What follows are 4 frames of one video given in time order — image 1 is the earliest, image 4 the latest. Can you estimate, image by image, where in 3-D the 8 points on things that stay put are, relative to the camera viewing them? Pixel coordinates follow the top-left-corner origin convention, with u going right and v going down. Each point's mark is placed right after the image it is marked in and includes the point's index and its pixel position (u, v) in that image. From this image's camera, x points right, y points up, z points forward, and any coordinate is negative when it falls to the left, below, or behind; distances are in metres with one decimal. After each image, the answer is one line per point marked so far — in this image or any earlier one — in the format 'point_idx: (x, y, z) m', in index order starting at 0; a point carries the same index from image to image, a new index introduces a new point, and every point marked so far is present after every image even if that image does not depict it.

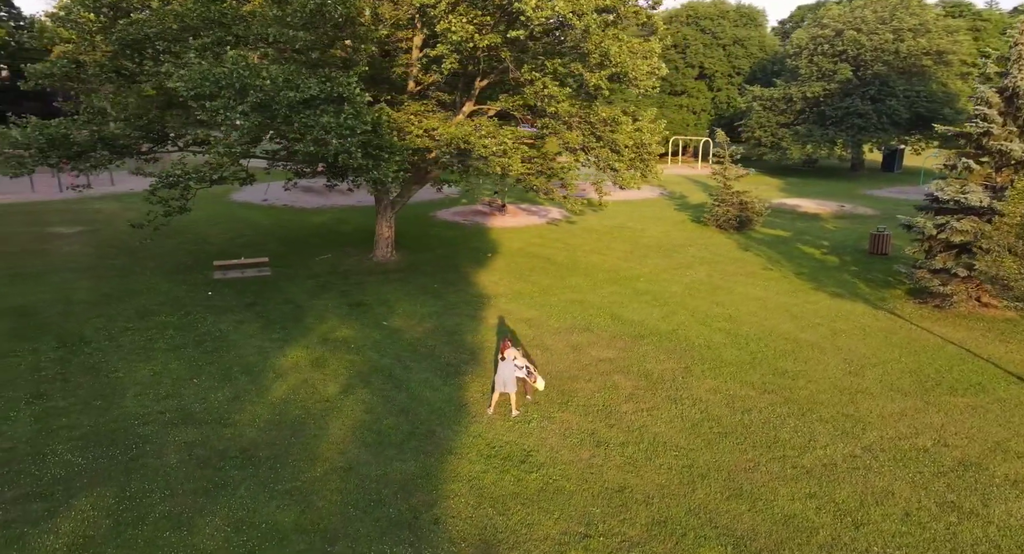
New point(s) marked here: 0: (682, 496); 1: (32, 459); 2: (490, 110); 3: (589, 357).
0: (+1.8, -2.3, +6.5) m
1: (-5.6, -2.1, +7.2) m
2: (-0.6, +4.6, +16.9) m
3: (+1.4, -1.4, +11.0) m
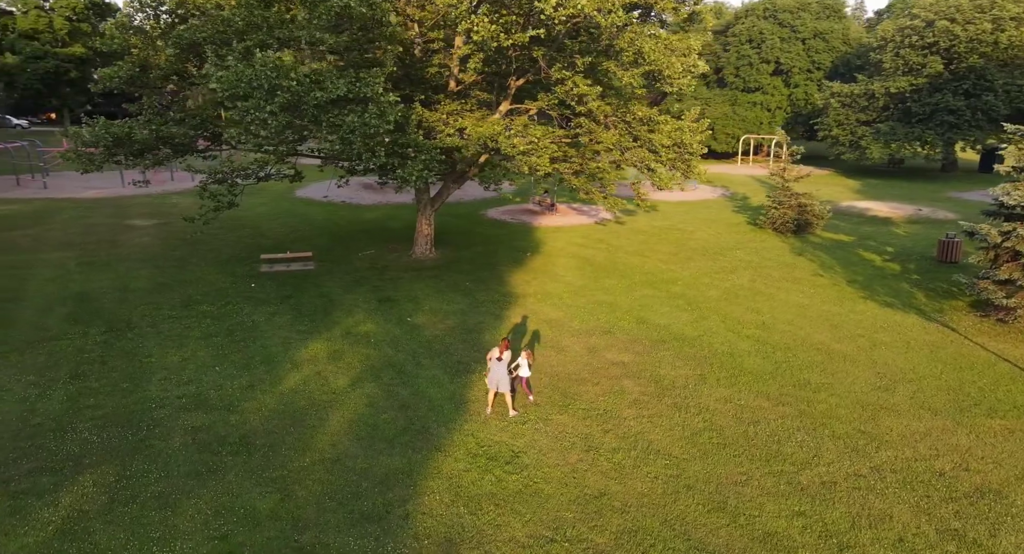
0: (+1.5, -2.3, +6.3) m
1: (-5.7, -2.0, +7.7) m
2: (+0.4, +4.6, +16.9) m
3: (+1.6, -1.4, +10.8) m
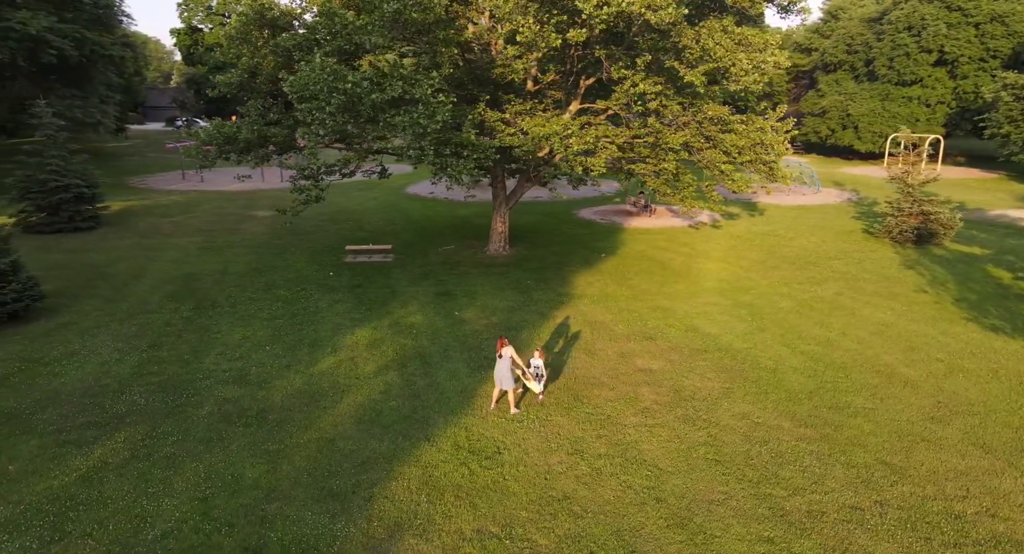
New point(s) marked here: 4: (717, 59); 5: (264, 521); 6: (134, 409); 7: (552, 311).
0: (+1.1, -2.4, +6.2) m
1: (-5.7, -1.7, +8.9) m
2: (+2.3, +4.5, +16.7) m
3: (+2.0, -1.5, +10.6) m
4: (+4.5, +4.8, +13.7) m
5: (-2.3, -2.3, +5.9) m
6: (-5.1, -1.8, +8.4) m
7: (+0.9, -0.8, +14.1) m
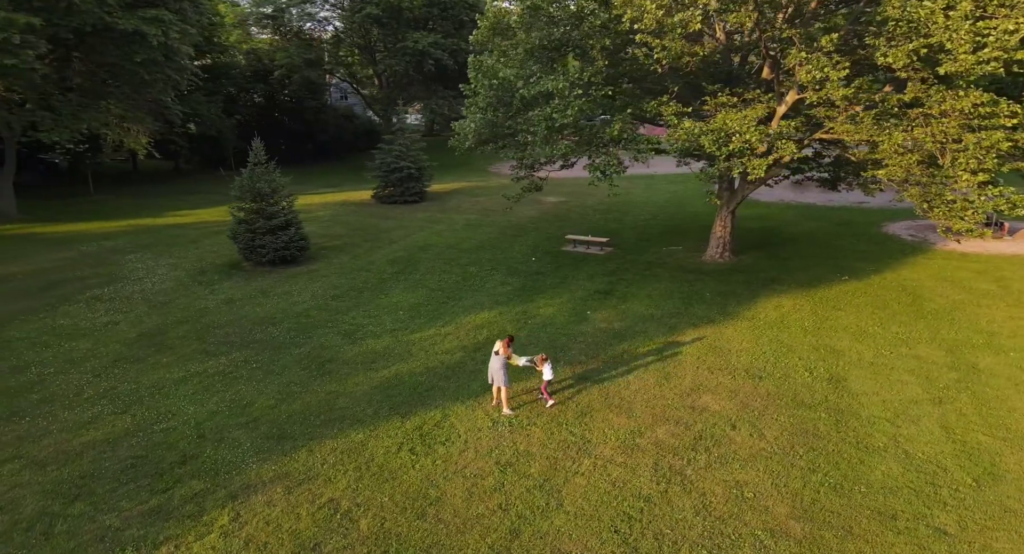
0: (-0.5, -2.5, +6.1) m
1: (-4.8, -1.0, +11.9) m
2: (+6.9, +4.0, +14.1) m
3: (+2.7, -1.8, +9.3) m
4: (+7.2, +4.0, +10.3) m
5: (-3.6, -2.0, +7.6) m
6: (-4.5, -1.1, +11.2) m
7: (+3.7, -1.0, +12.8) m
